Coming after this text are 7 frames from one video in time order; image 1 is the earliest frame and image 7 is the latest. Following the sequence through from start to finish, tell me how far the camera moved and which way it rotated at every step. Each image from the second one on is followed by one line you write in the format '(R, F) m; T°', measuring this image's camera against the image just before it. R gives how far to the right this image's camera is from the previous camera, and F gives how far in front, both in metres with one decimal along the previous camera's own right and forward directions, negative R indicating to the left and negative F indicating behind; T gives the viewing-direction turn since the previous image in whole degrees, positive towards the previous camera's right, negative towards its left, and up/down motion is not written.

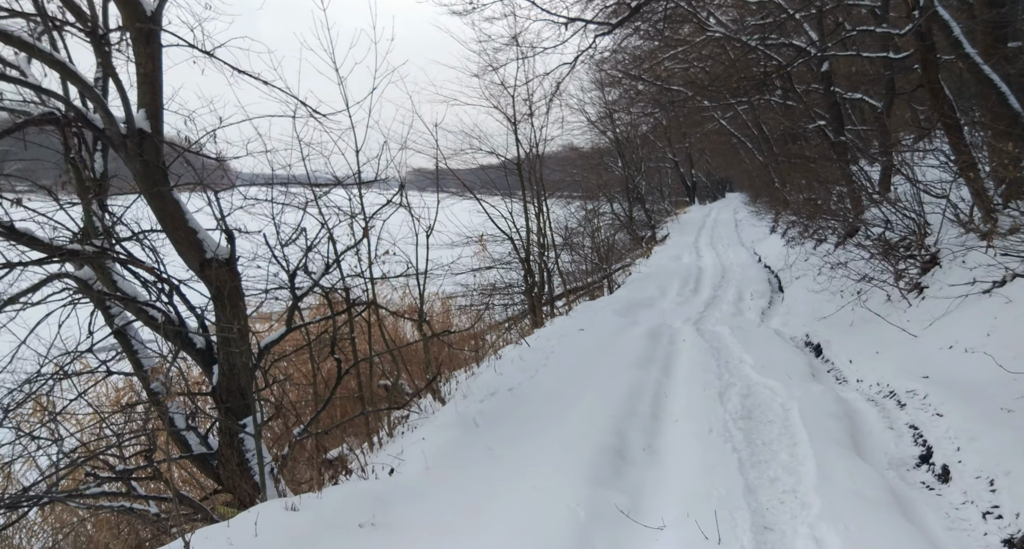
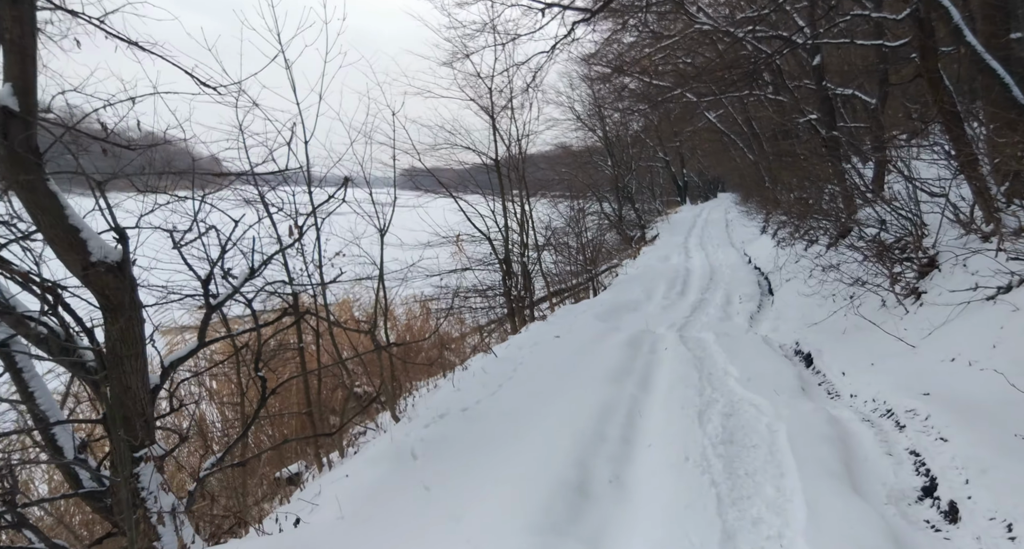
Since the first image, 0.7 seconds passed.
(+0.3, +0.5) m; +1°
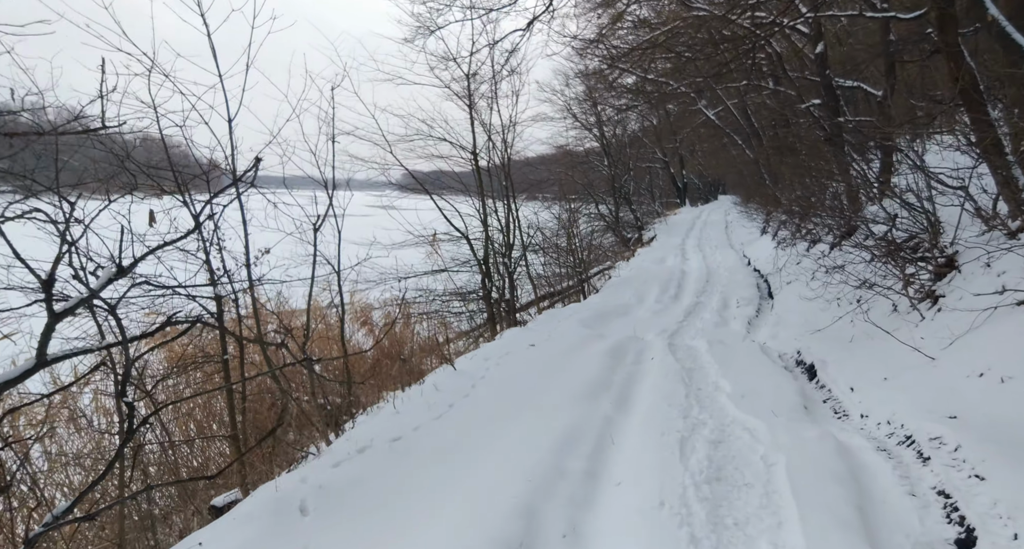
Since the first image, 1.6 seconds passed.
(+0.3, +0.7) m; 0°
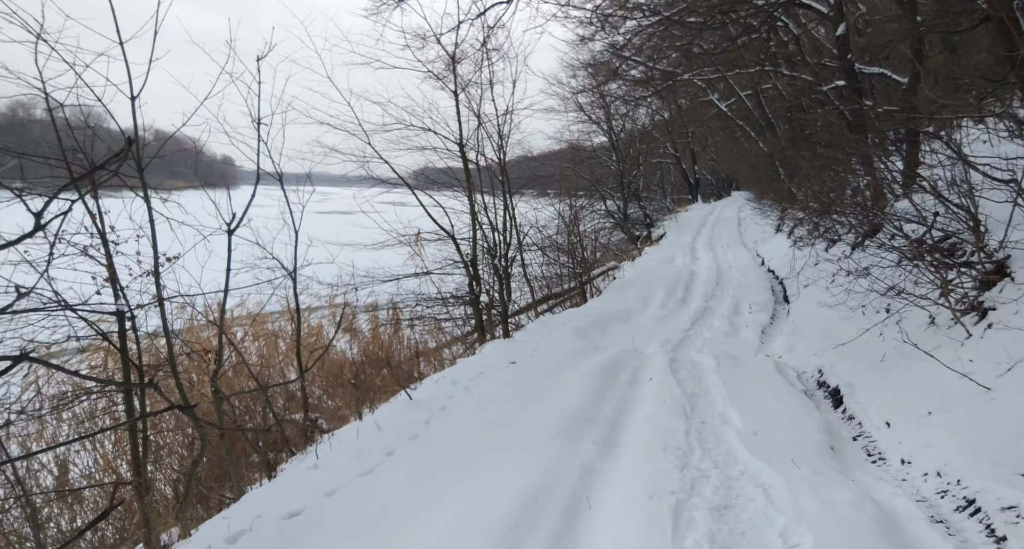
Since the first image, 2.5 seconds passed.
(+0.3, +0.8) m; -1°
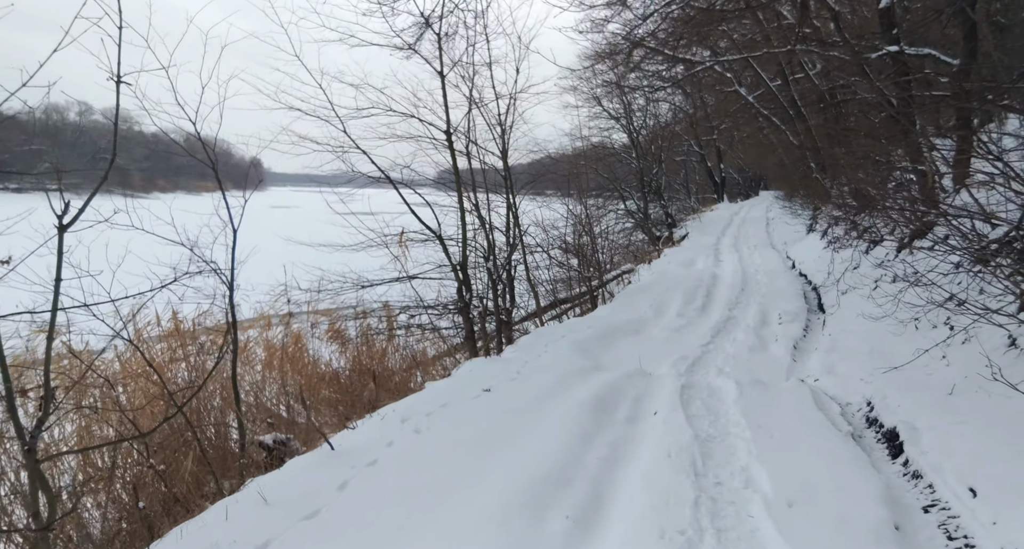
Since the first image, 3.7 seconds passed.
(+0.4, +1.0) m; -2°
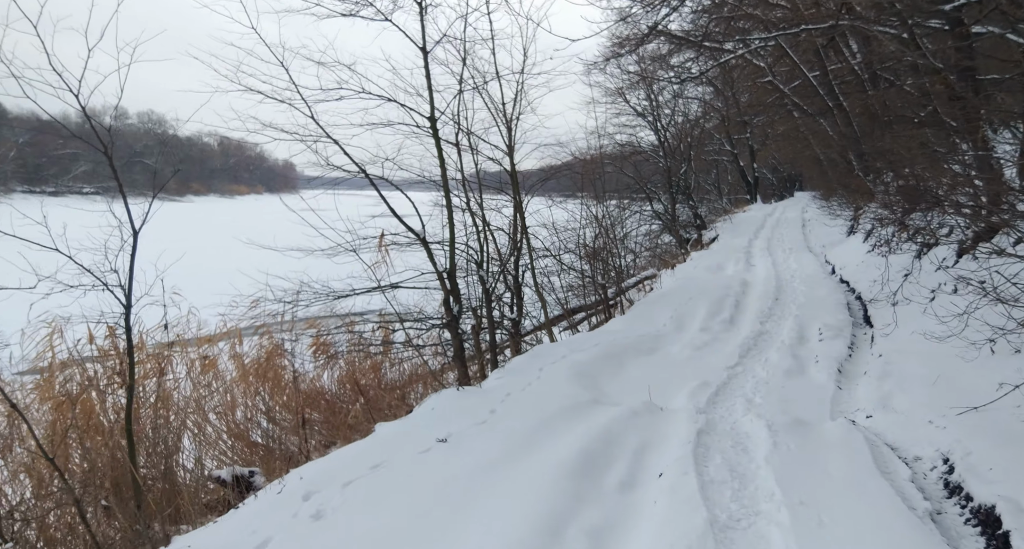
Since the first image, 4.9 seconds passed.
(+0.4, +1.0) m; -3°
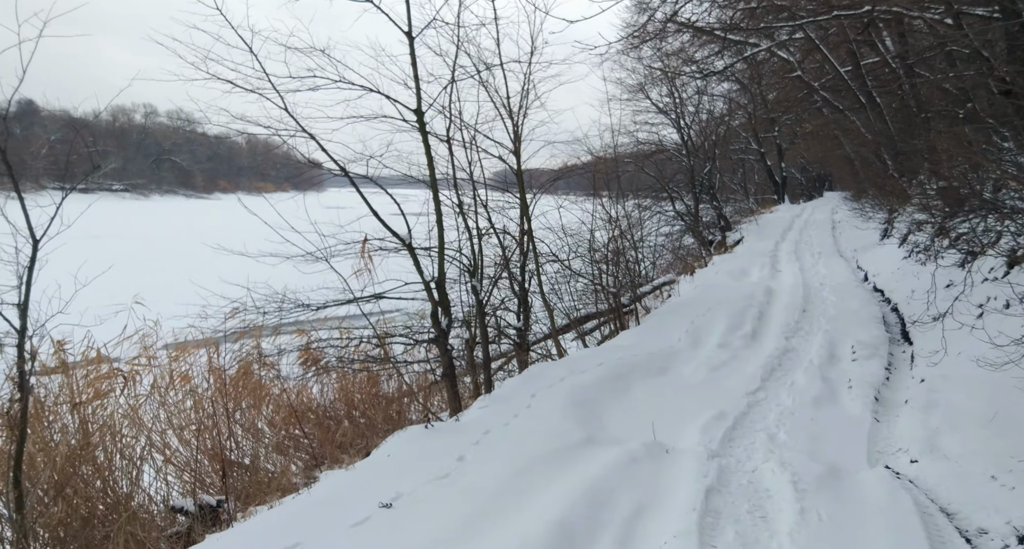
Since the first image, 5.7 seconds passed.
(+0.3, +0.7) m; -2°
